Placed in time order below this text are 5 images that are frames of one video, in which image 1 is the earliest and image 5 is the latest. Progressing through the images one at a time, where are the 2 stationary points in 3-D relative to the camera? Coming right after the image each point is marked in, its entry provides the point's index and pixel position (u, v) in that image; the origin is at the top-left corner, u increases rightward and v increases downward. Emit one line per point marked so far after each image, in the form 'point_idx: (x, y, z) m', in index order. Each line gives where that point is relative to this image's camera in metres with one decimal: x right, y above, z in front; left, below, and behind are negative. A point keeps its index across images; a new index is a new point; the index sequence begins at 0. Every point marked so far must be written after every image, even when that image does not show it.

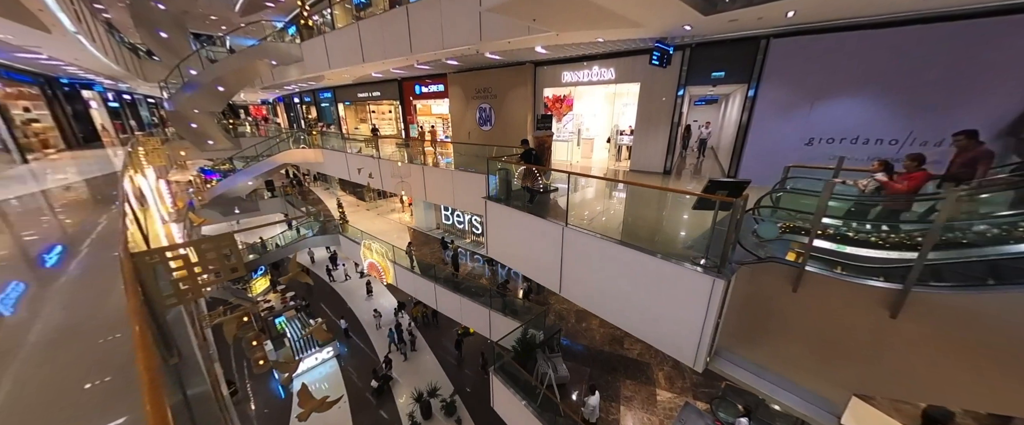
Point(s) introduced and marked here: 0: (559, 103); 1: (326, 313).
0: (+1.3, +3.0, +7.6) m
1: (-7.7, -4.2, +11.7) m
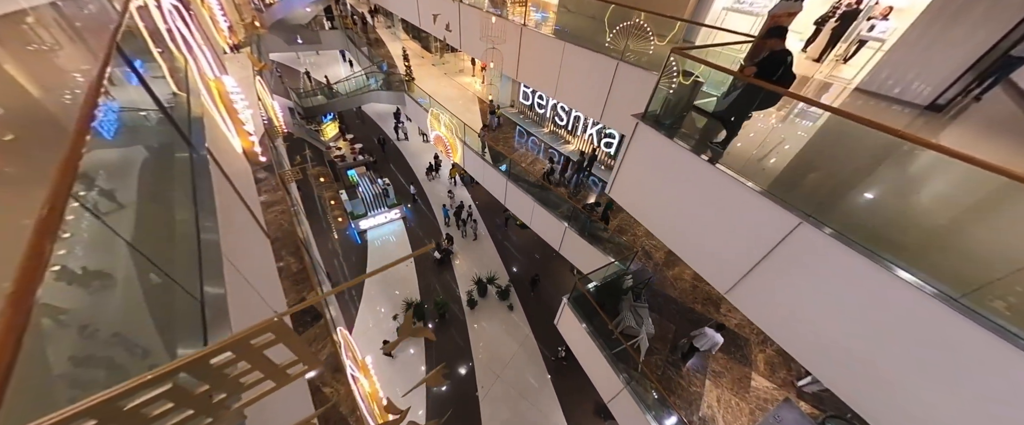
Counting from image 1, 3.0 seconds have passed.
0: (+4.0, +4.3, +4.3) m
1: (-5.1, +1.7, +12.1) m
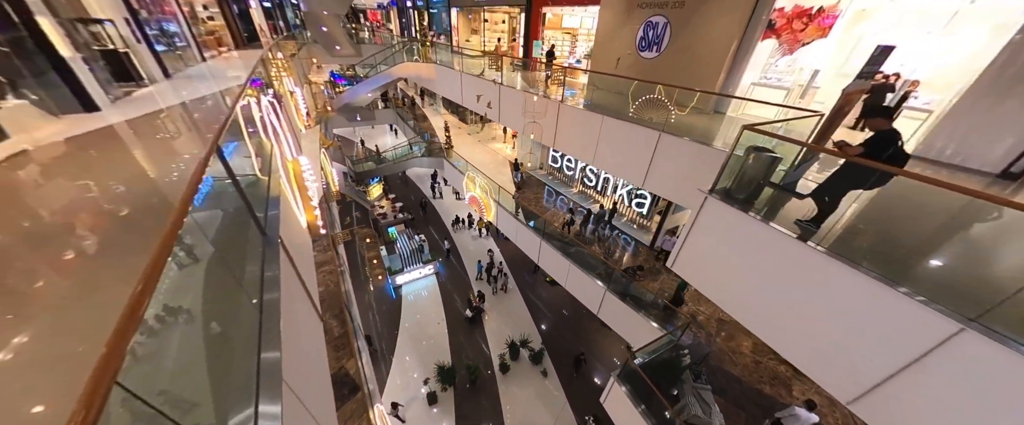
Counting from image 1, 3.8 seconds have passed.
0: (+4.7, +3.2, +4.7) m
1: (-3.8, -0.8, +12.6) m
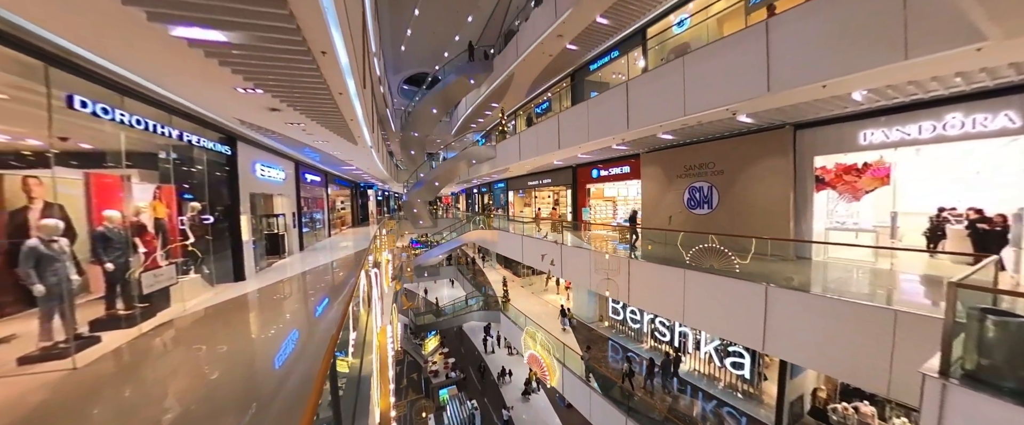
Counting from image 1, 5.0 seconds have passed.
0: (+6.1, +0.7, +5.3) m
1: (-1.4, -7.4, +10.7) m
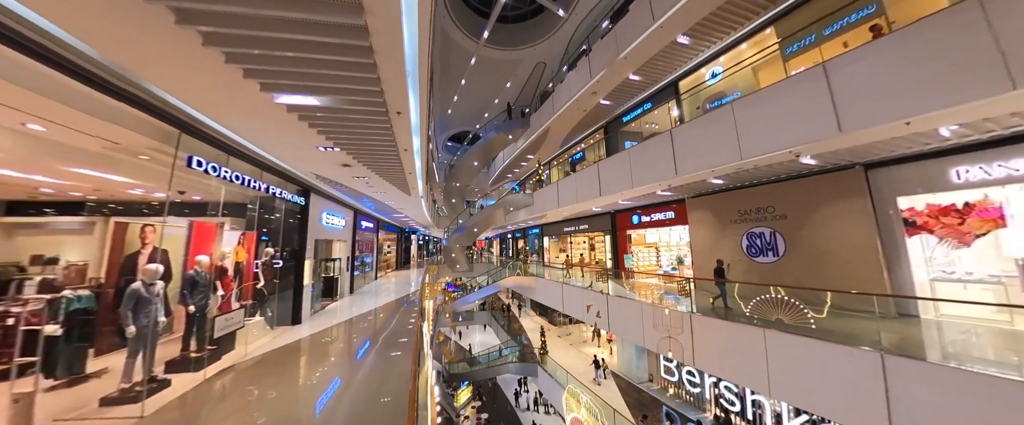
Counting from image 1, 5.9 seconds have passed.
0: (+7.1, -0.1, +4.8) m
1: (+0.1, -9.0, +9.4) m
